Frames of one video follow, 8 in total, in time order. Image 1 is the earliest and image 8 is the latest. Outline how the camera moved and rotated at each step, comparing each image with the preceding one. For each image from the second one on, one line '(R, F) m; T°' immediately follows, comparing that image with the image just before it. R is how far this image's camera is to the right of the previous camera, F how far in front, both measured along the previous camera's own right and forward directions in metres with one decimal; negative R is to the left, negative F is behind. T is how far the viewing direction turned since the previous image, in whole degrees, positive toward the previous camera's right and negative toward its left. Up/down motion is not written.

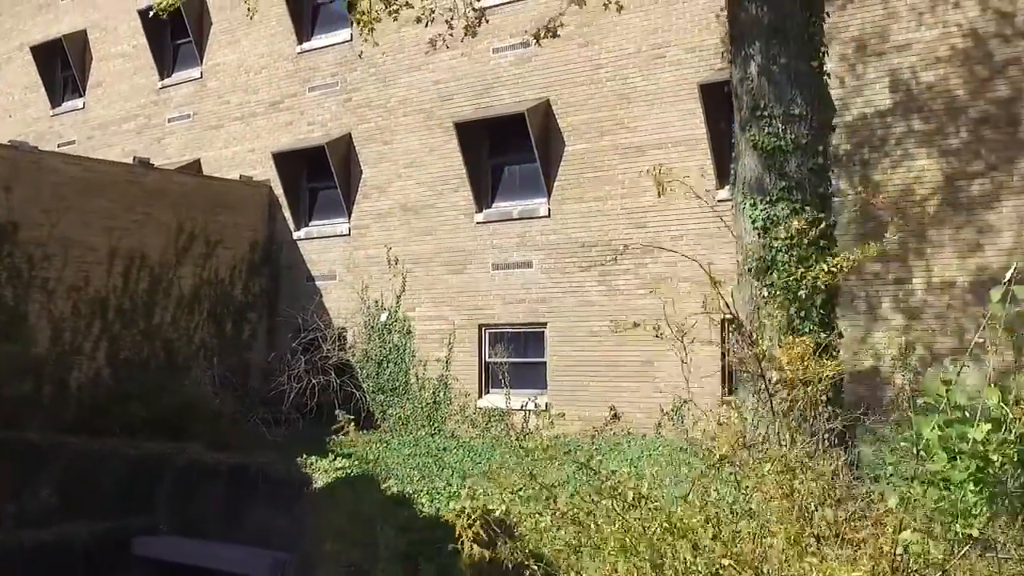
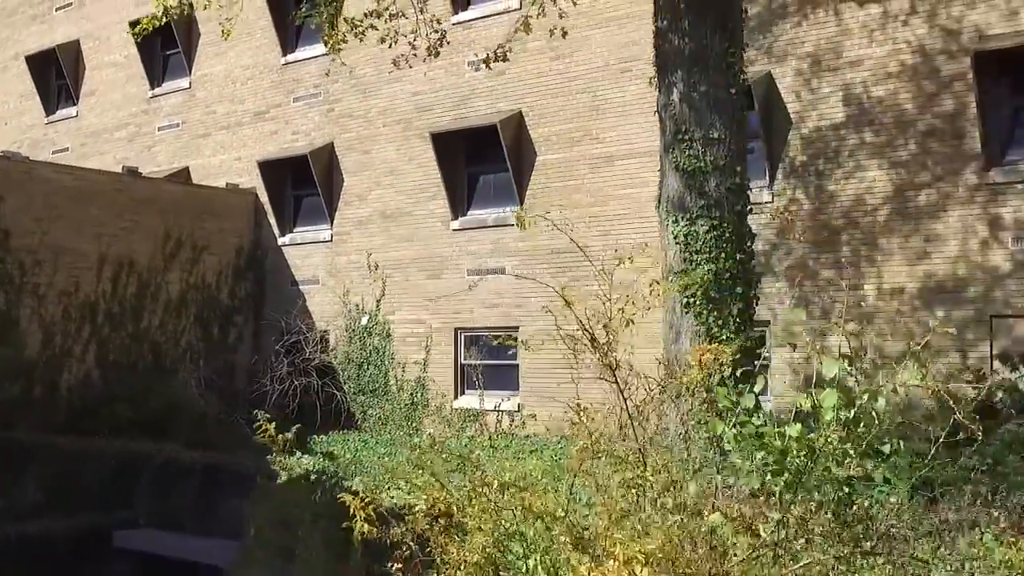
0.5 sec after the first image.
(+0.6, -0.4) m; -1°
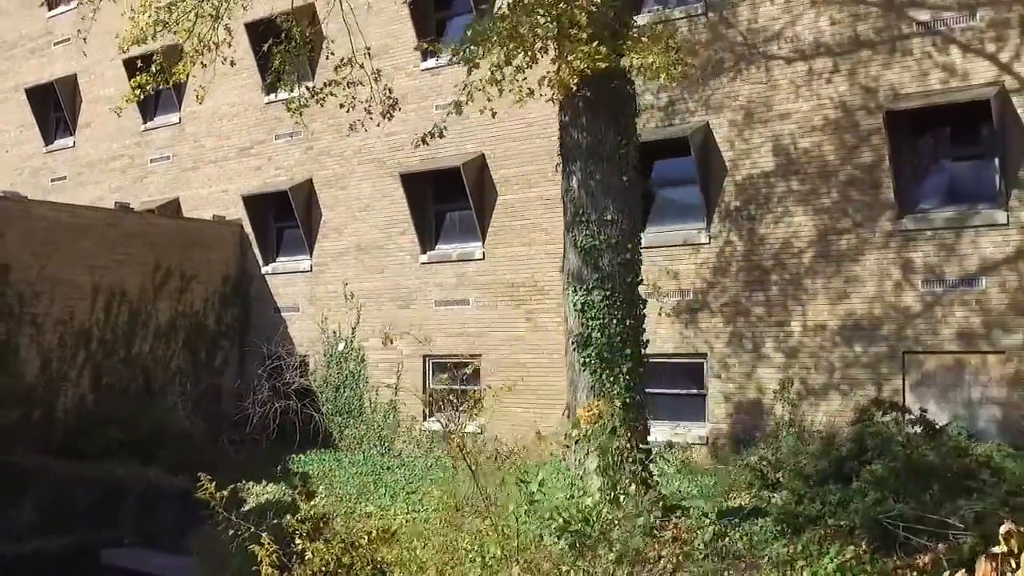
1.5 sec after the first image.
(+0.5, -0.9) m; 0°
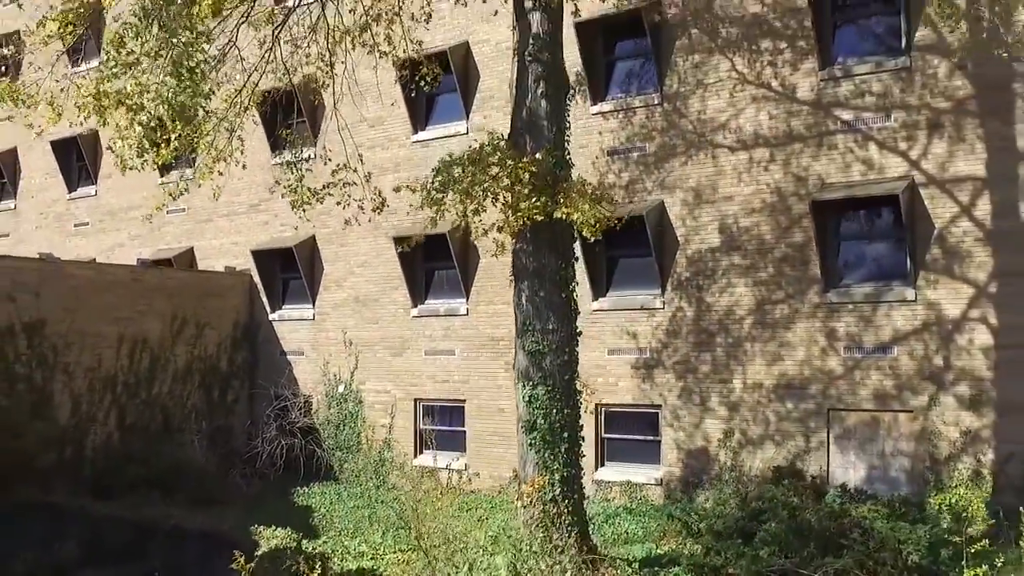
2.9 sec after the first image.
(+0.4, -1.6) m; 0°
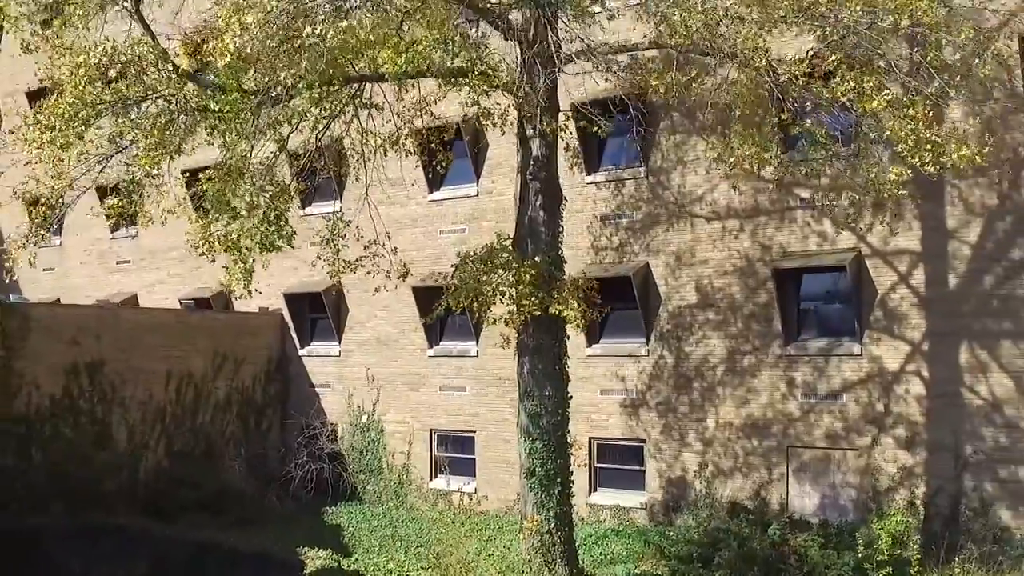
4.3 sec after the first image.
(0.0, -2.0) m; 0°
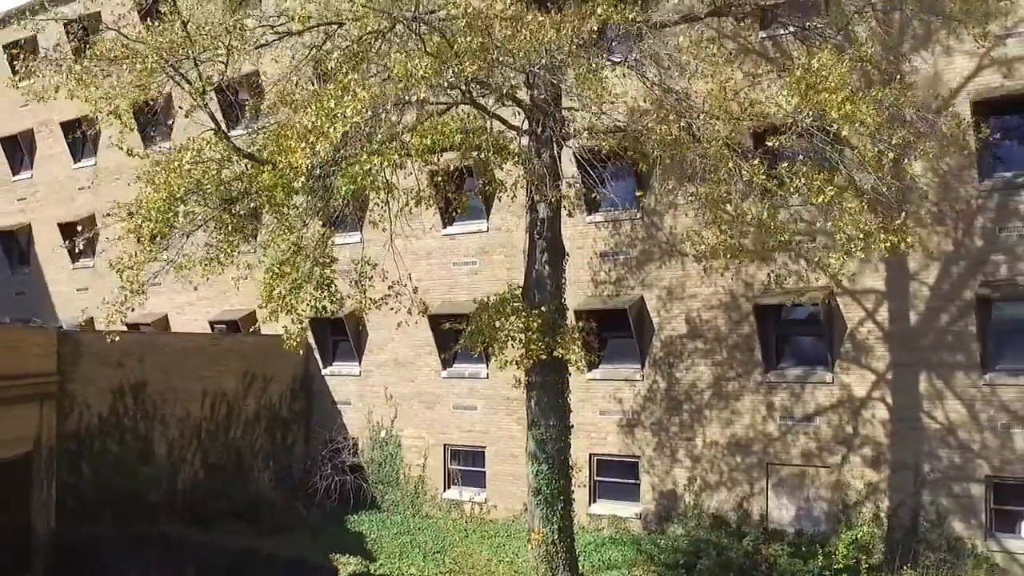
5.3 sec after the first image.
(-0.1, -1.6) m; 0°
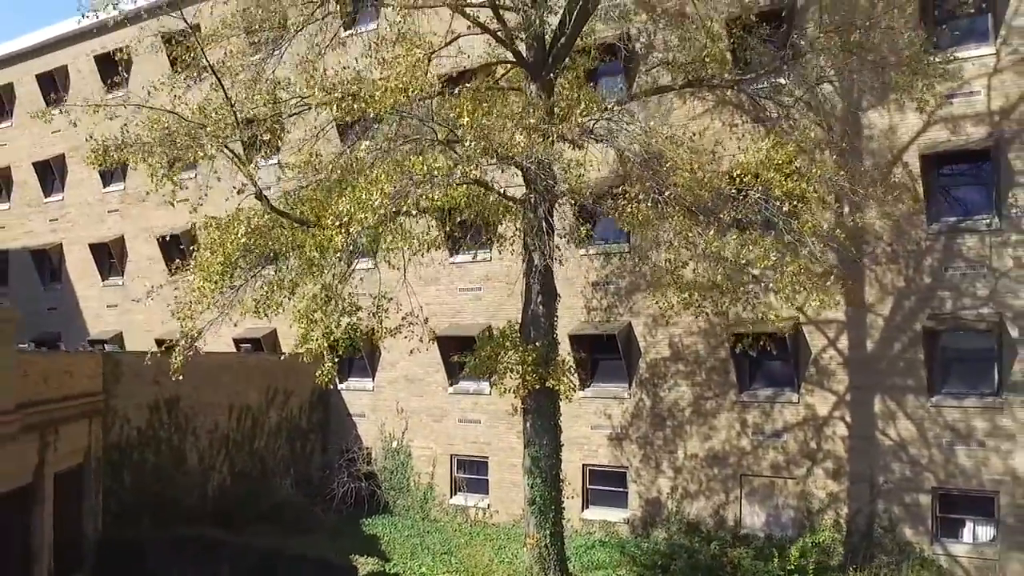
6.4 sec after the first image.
(+0.1, -1.8) m; 0°
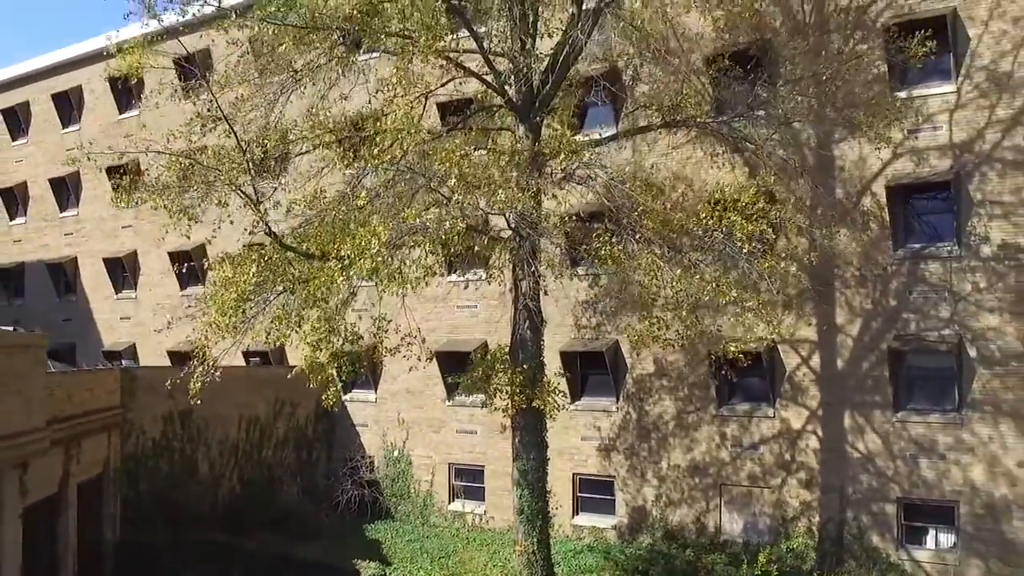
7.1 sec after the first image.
(+0.2, -1.1) m; 0°
